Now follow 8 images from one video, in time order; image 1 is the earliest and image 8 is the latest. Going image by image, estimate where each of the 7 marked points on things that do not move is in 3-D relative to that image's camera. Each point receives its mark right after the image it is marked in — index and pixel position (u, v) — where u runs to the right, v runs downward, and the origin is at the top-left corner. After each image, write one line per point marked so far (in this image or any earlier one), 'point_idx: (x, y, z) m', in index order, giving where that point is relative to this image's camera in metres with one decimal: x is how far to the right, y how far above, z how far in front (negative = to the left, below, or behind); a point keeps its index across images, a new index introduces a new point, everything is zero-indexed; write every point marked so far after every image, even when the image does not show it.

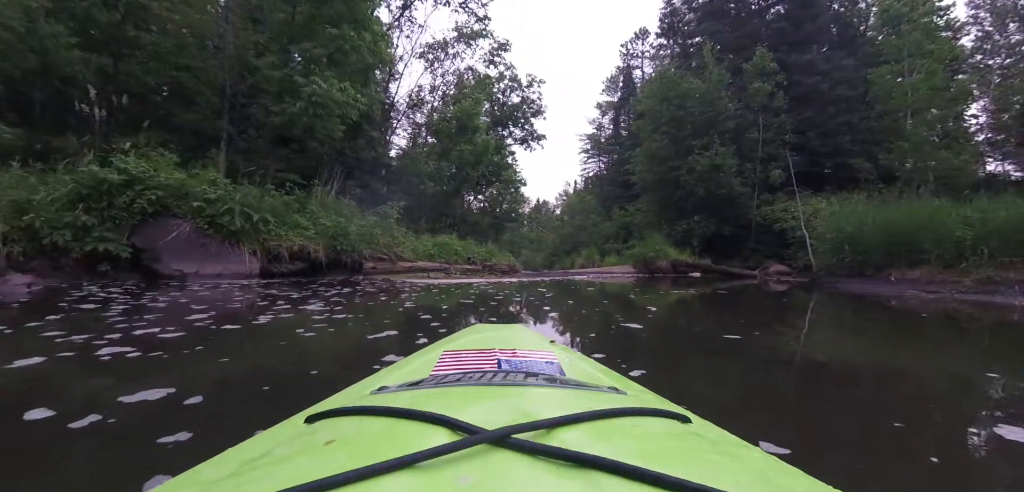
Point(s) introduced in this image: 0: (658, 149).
0: (+5.7, +3.8, +16.1) m
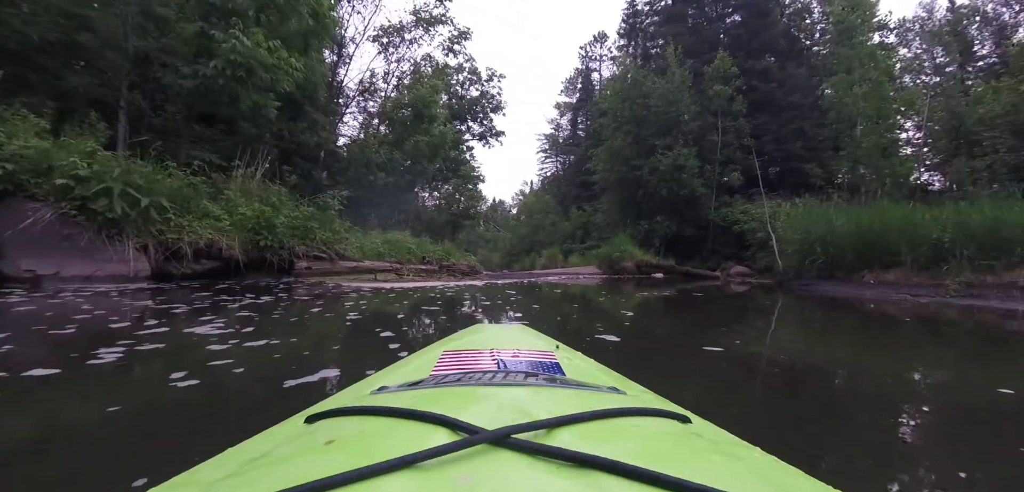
0: (+4.2, +3.7, +16.2) m
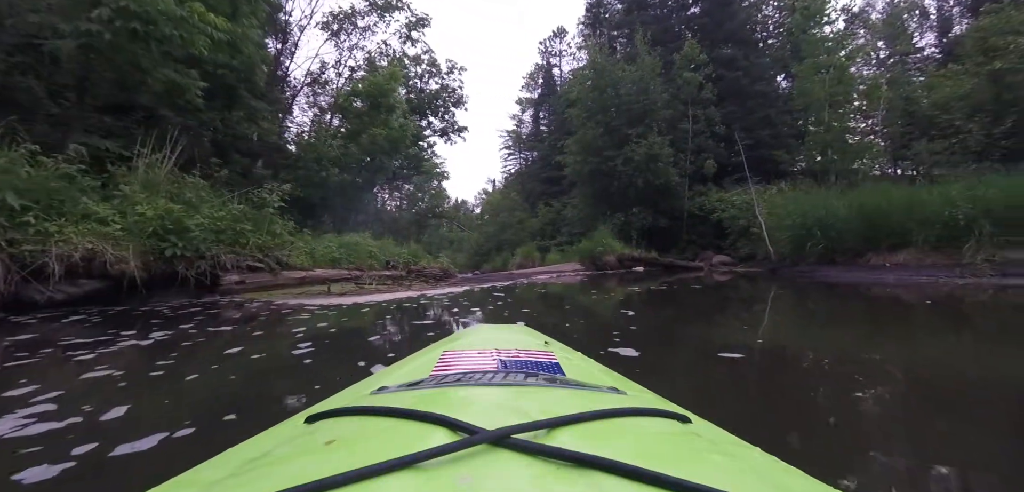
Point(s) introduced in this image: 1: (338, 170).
0: (+2.9, +3.9, +15.9) m
1: (-5.3, +2.3, +13.4) m
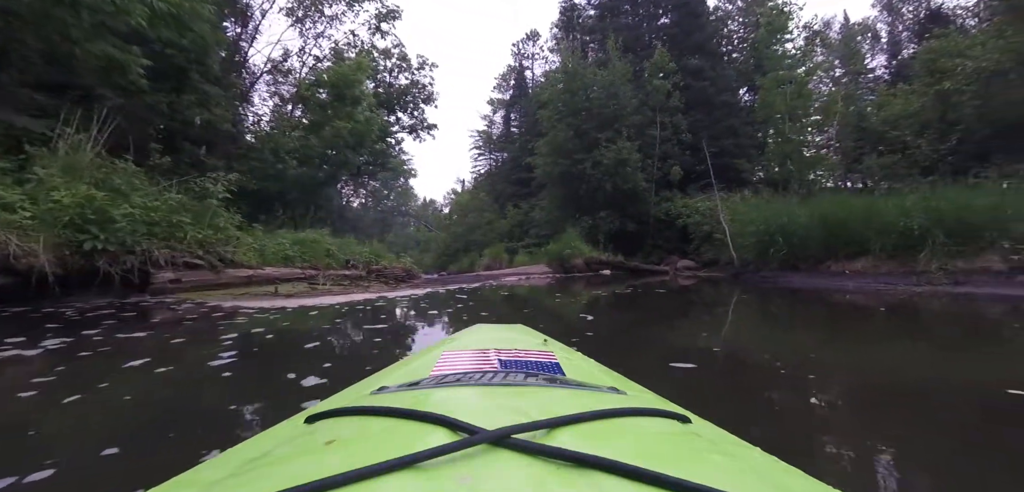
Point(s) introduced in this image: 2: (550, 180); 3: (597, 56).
0: (+1.9, +3.8, +16.0) m
1: (-6.1, +2.4, +12.9) m
2: (+1.5, +2.5, +16.8) m
3: (+3.6, +8.0, +19.0) m
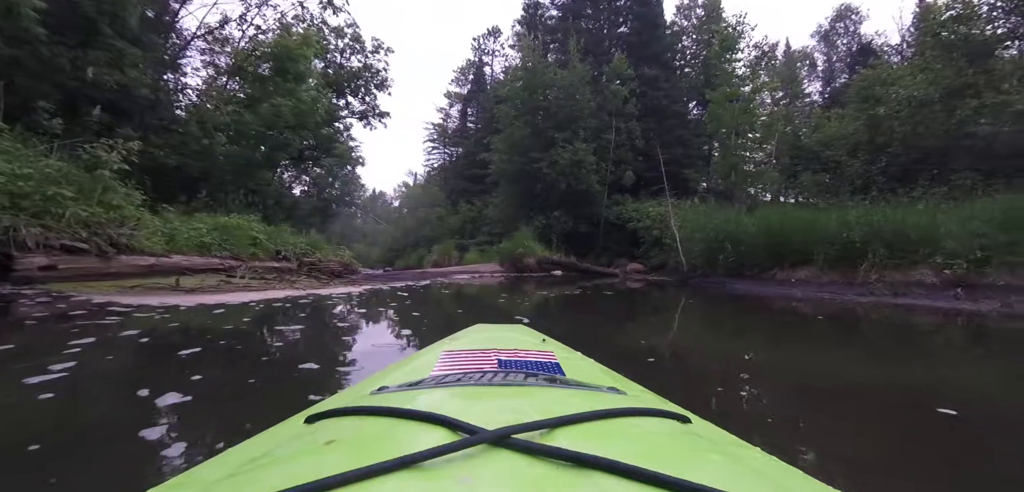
0: (+0.3, +3.8, +15.9) m
1: (-7.4, +2.7, +12.0) m
2: (-0.2, +2.5, +16.7) m
3: (+1.9, +8.0, +19.1) m
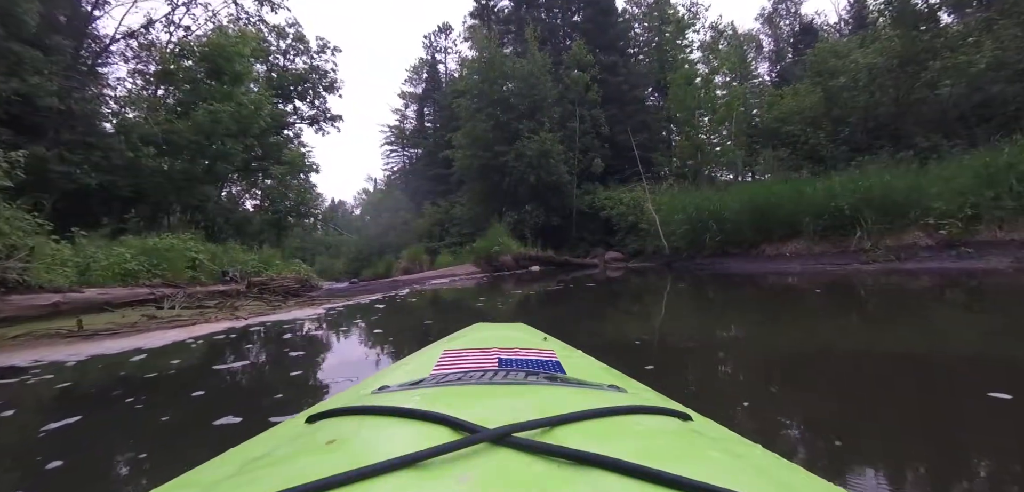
0: (-1.0, +3.8, +15.6) m
1: (-8.3, +2.1, +11.1) m
2: (-1.6, +2.6, +16.3) m
3: (0.0, +8.2, +18.8) m
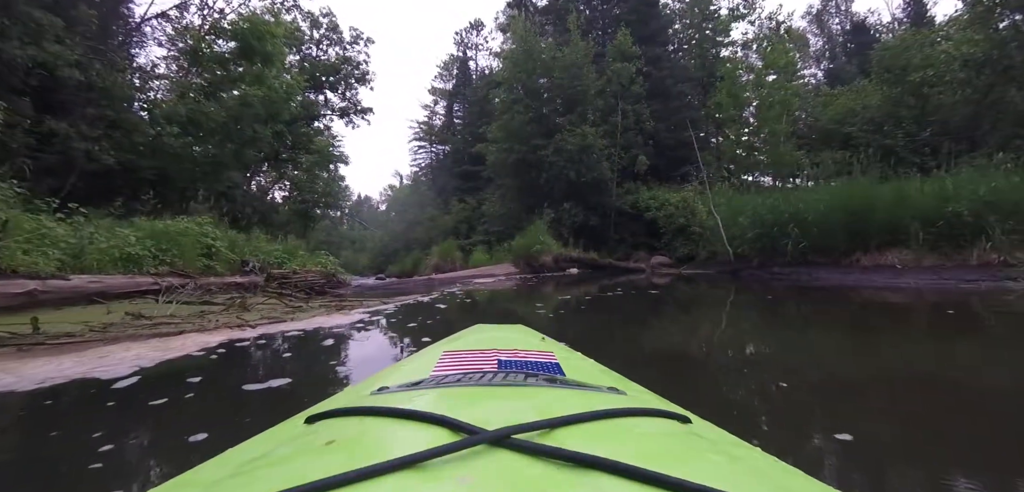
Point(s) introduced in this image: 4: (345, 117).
0: (0.0, +3.8, +15.2) m
1: (-7.5, +2.4, +11.0) m
2: (-0.5, +2.6, +16.0) m
3: (+1.3, +8.1, +18.4) m
4: (-6.6, +4.9, +17.9) m
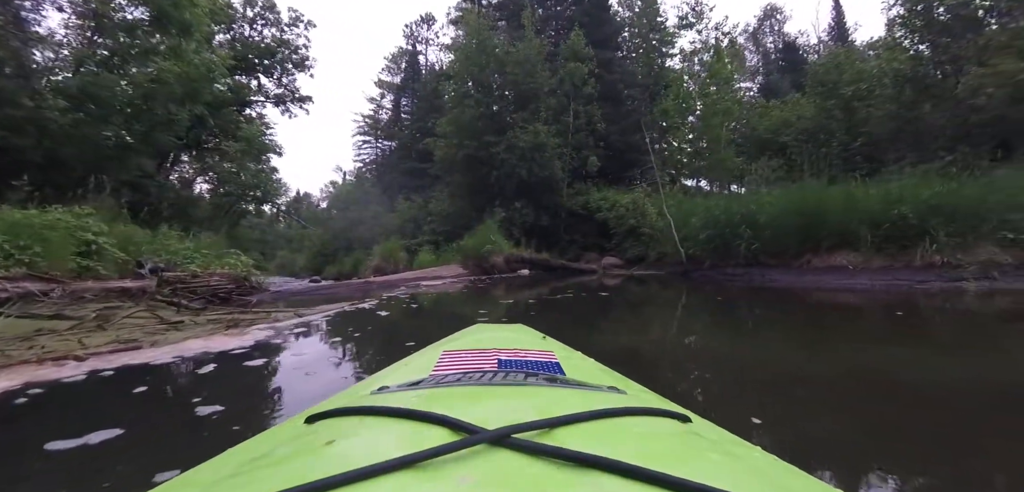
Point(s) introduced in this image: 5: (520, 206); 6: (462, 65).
0: (-1.7, +3.8, +14.9) m
1: (-8.7, +2.5, +9.9) m
2: (-2.3, +2.6, +15.6) m
3: (-0.7, +8.1, +18.2) m
4: (-8.5, +5.0, +16.8) m
5: (-0.3, +1.2, +14.7) m
6: (-2.0, +5.7, +15.2) m
